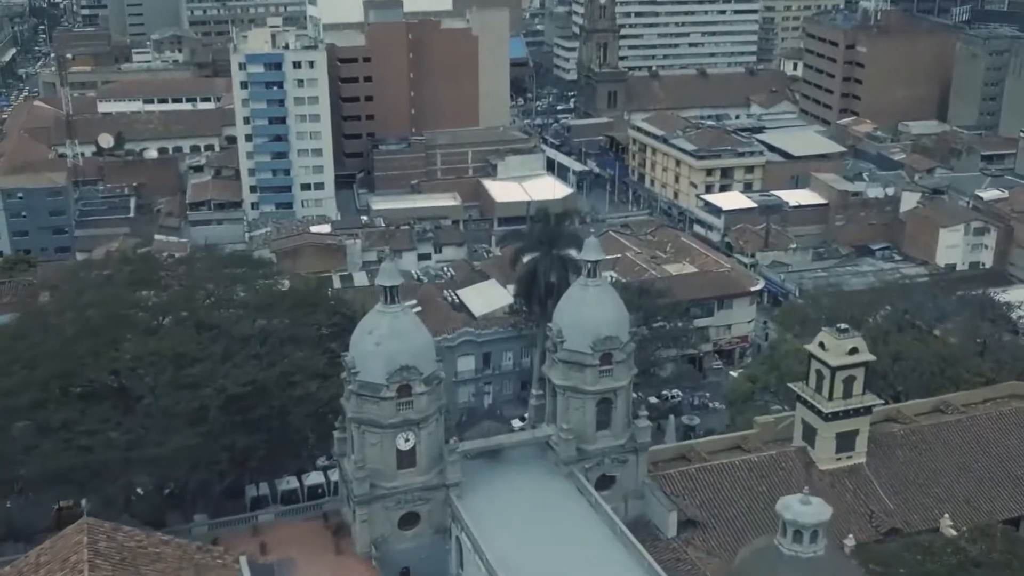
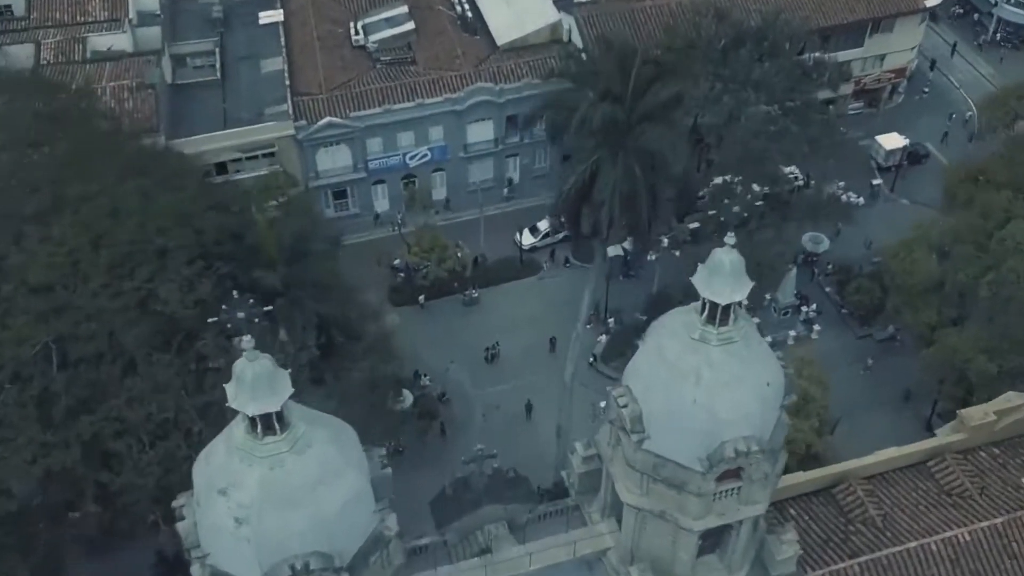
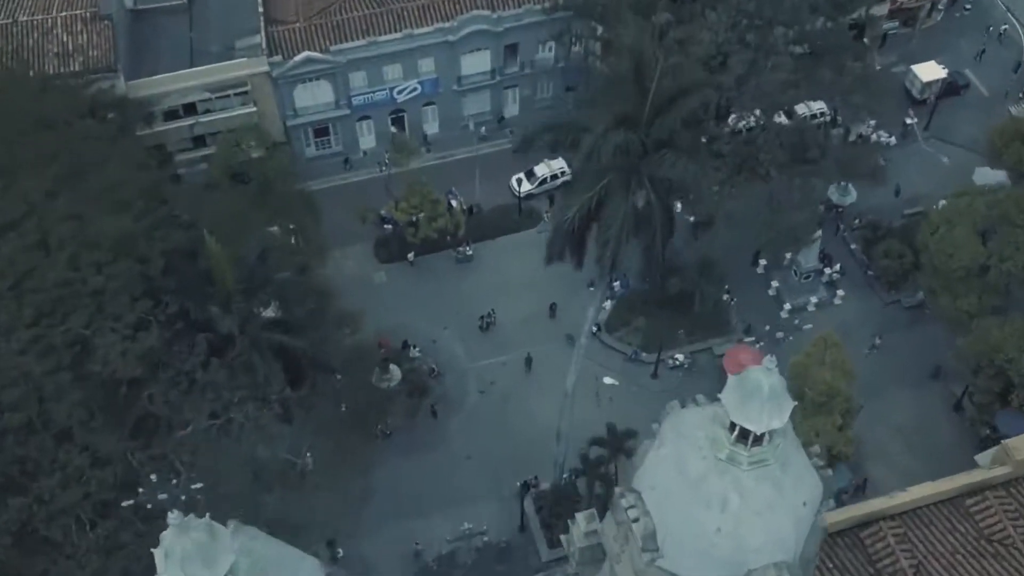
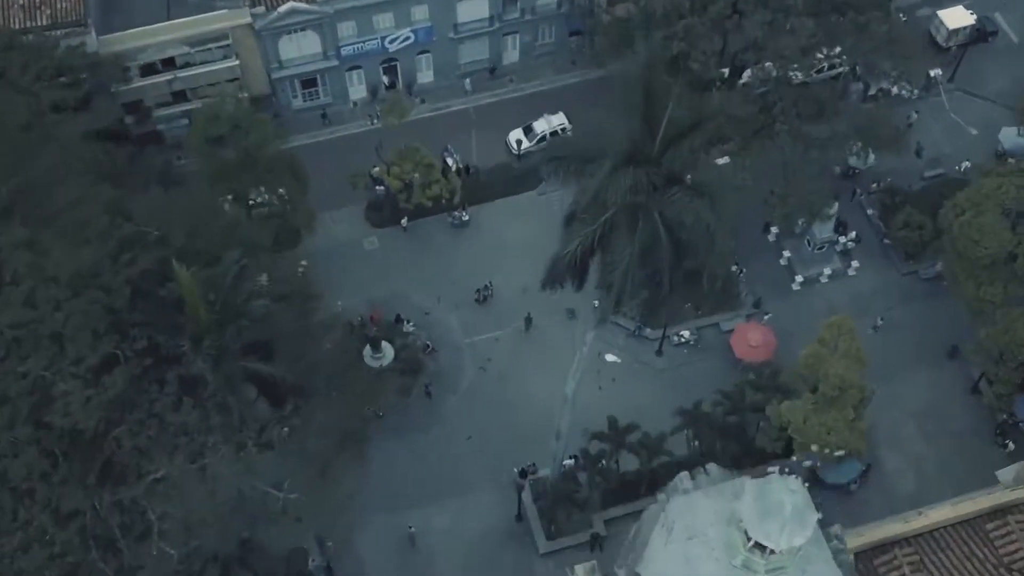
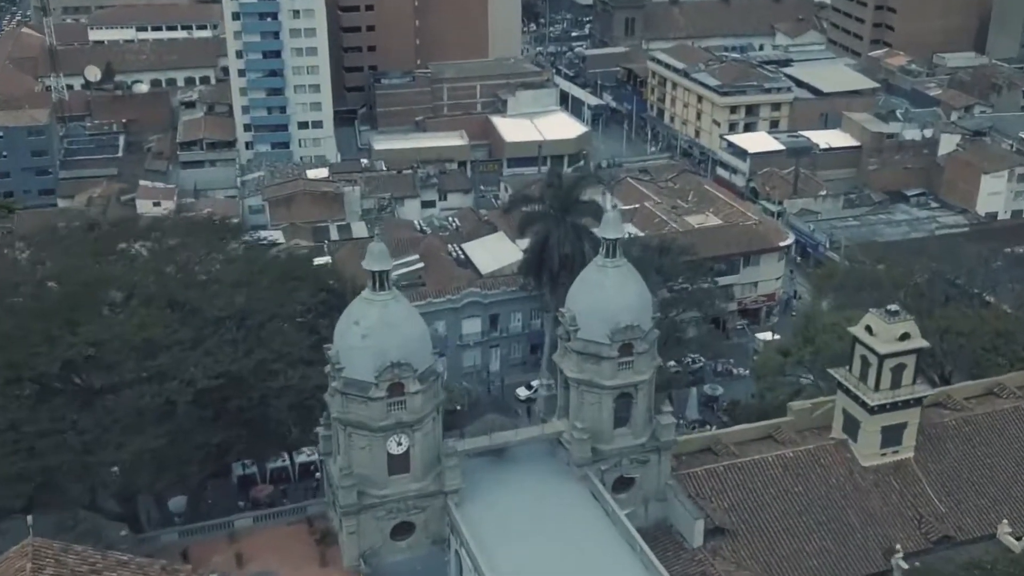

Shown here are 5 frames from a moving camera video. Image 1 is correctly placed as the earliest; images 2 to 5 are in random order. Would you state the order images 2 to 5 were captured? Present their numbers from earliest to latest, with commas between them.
5, 2, 3, 4
